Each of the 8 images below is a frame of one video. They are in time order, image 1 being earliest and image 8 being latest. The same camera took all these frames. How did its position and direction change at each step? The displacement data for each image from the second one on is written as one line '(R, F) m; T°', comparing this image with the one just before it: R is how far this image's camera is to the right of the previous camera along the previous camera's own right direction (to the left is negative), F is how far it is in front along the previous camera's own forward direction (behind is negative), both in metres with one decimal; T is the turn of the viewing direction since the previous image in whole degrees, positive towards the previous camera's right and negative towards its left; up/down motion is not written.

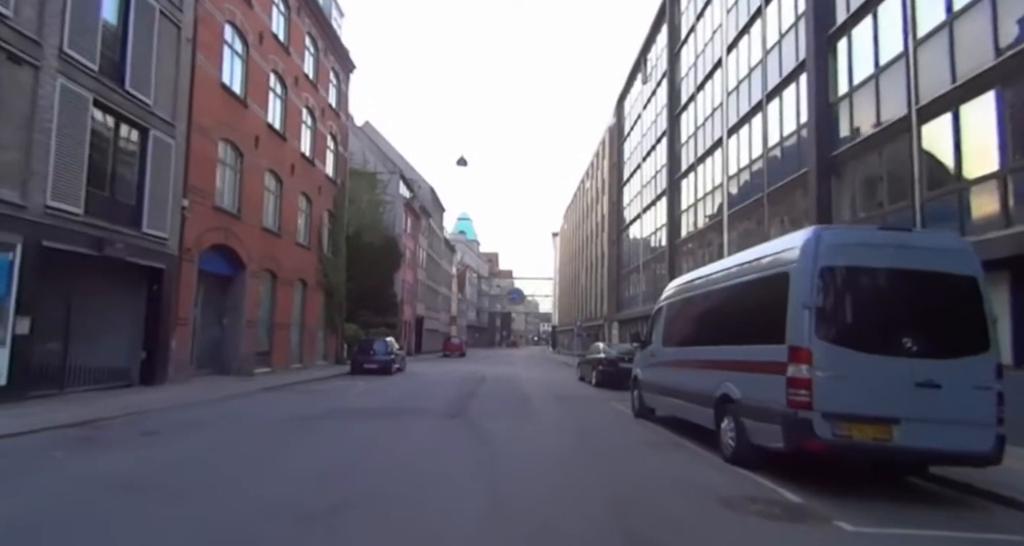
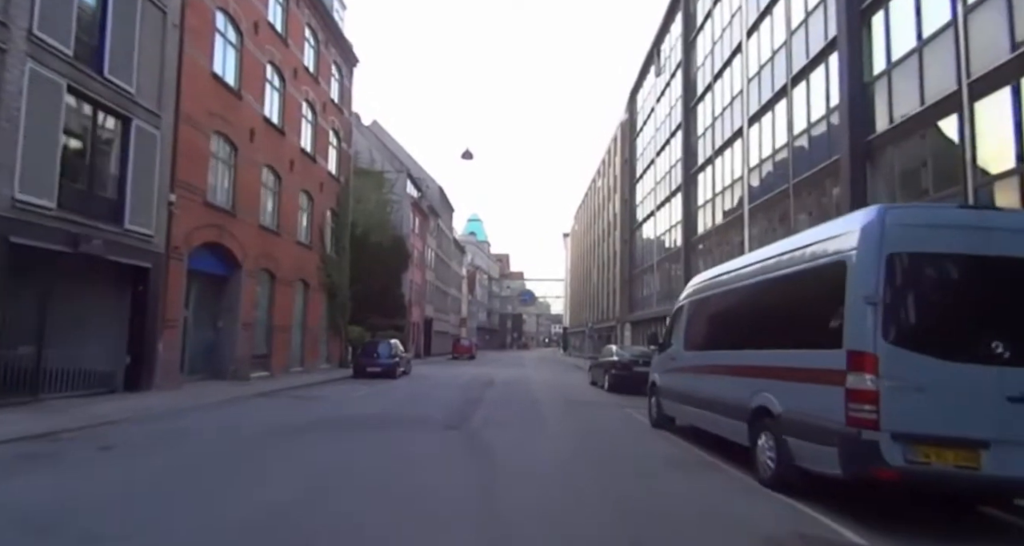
(+0.1, +1.1) m; -1°
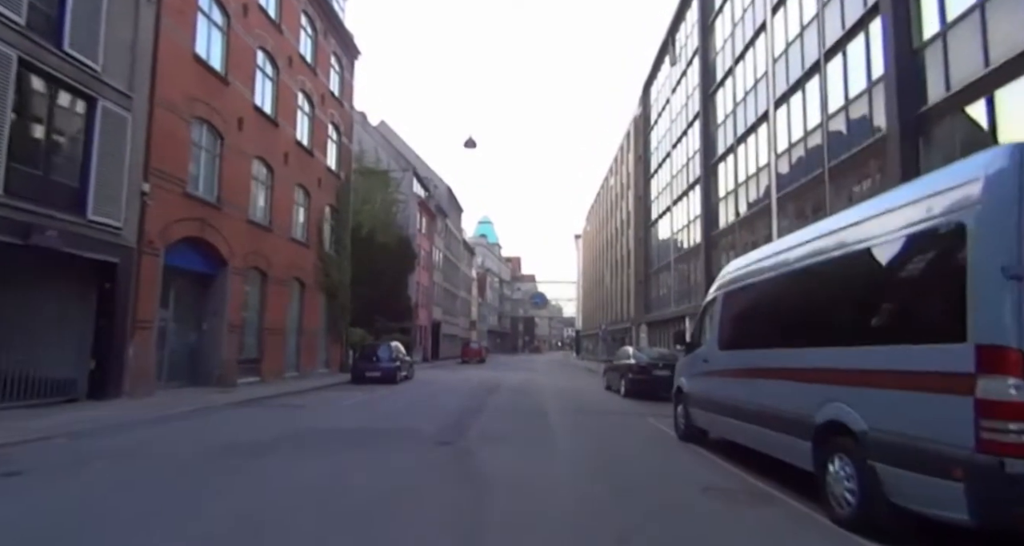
(+0.1, +1.6) m; -1°
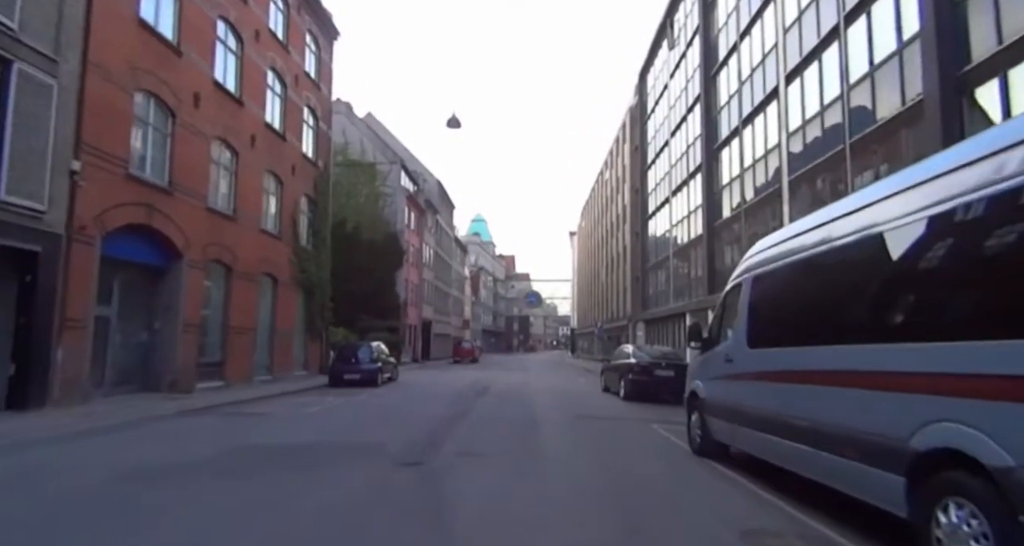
(+0.2, +1.8) m; 0°
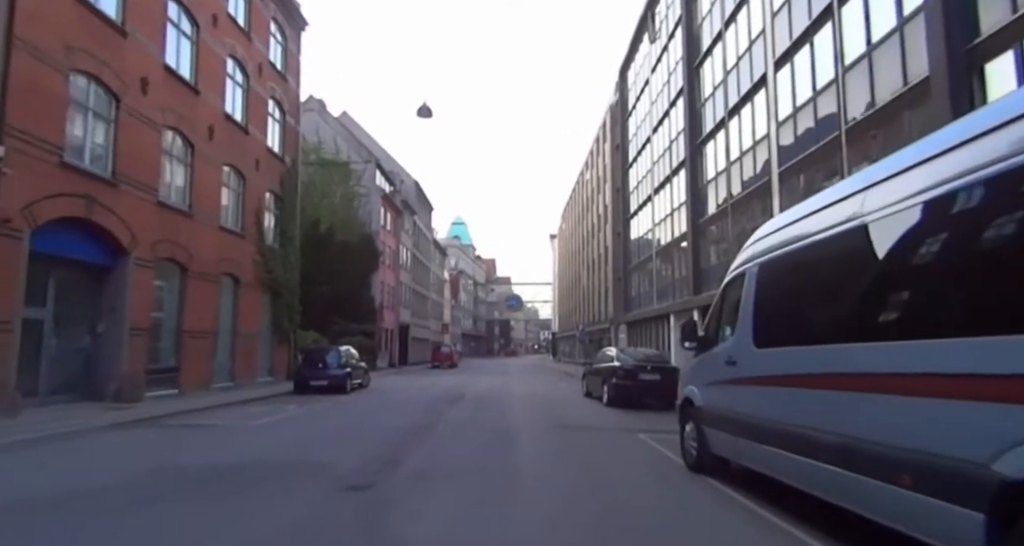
(+0.1, +1.1) m; +2°
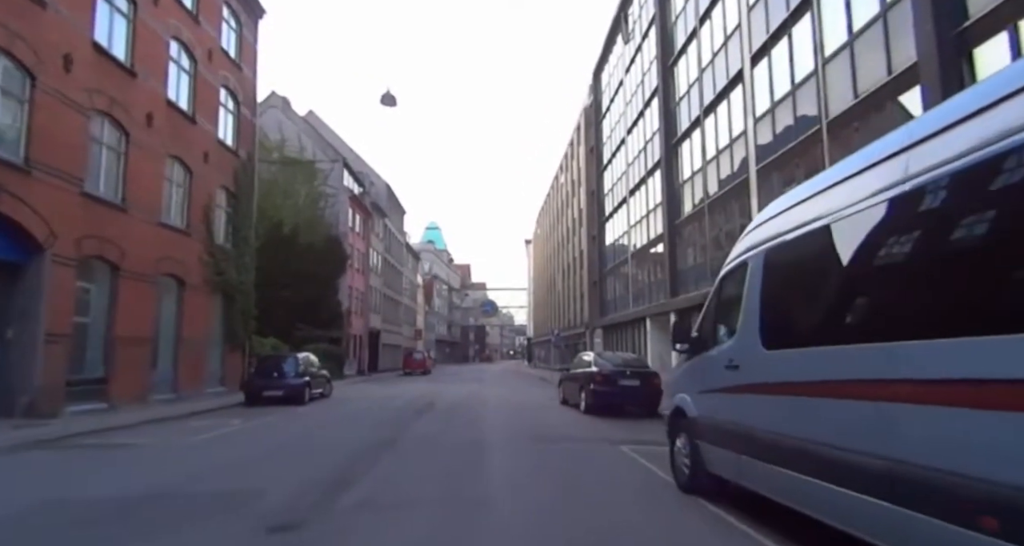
(+0.2, +1.5) m; +2°
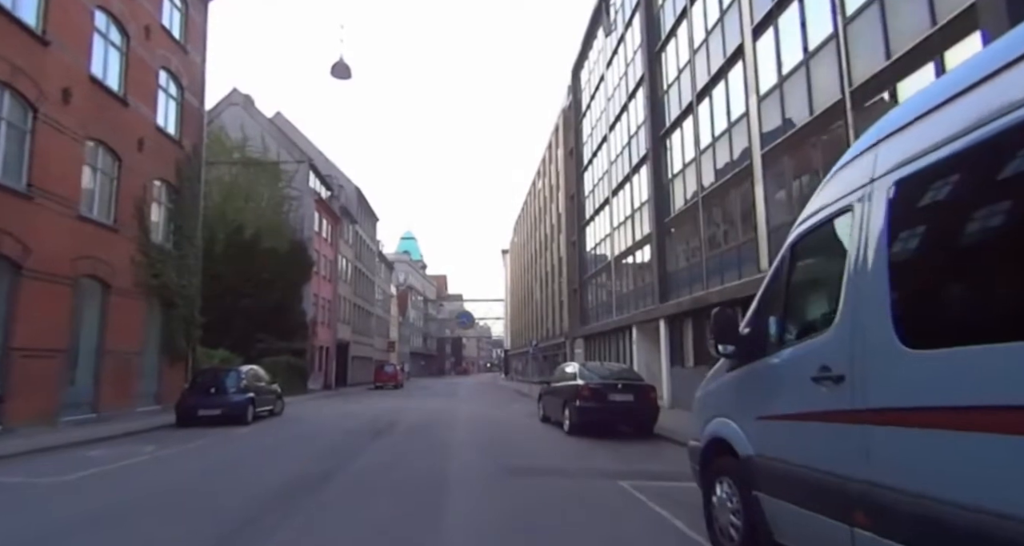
(+0.1, +2.2) m; +2°
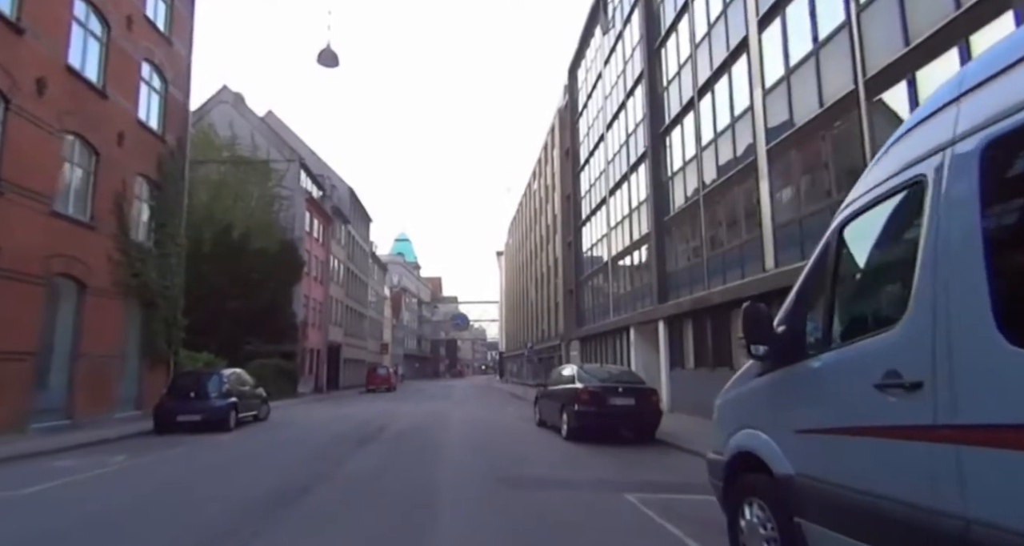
(0.0, +0.7) m; 0°
